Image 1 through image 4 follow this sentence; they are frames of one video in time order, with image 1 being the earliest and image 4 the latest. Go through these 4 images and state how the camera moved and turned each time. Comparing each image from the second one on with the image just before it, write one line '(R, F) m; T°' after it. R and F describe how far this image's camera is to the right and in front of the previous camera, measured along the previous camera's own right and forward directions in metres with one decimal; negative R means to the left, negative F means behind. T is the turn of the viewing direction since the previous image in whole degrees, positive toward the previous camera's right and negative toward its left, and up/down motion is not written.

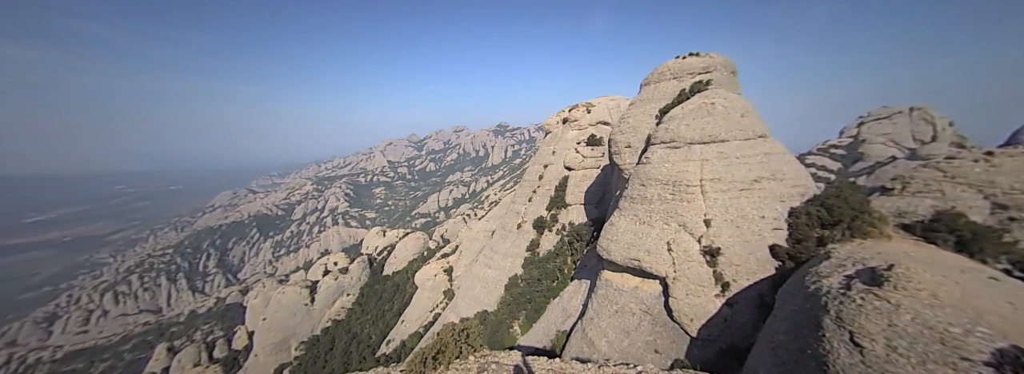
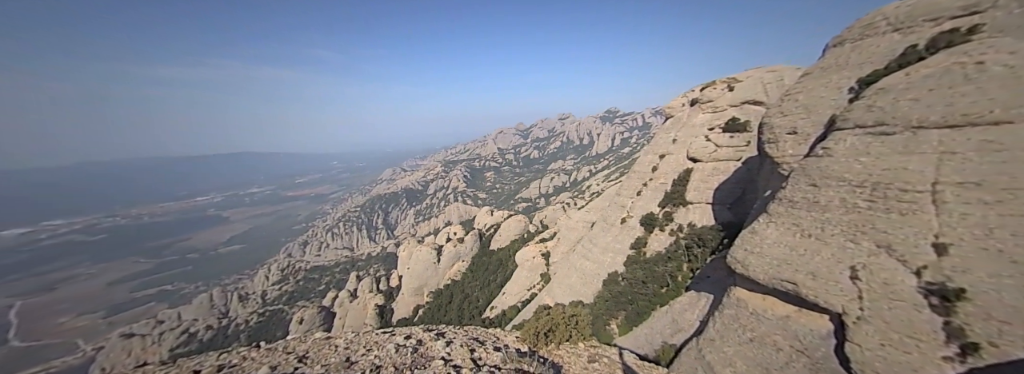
(-0.7, +1.9) m; -19°
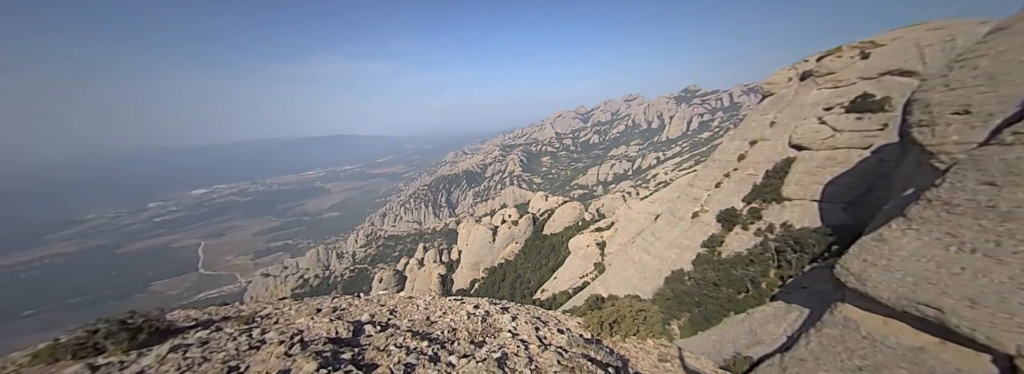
(-0.3, +1.1) m; -11°
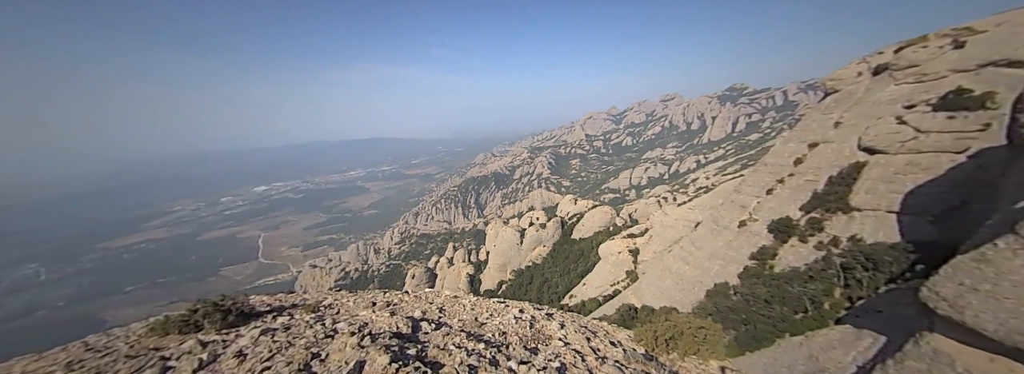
(0.0, +0.6) m; -6°
